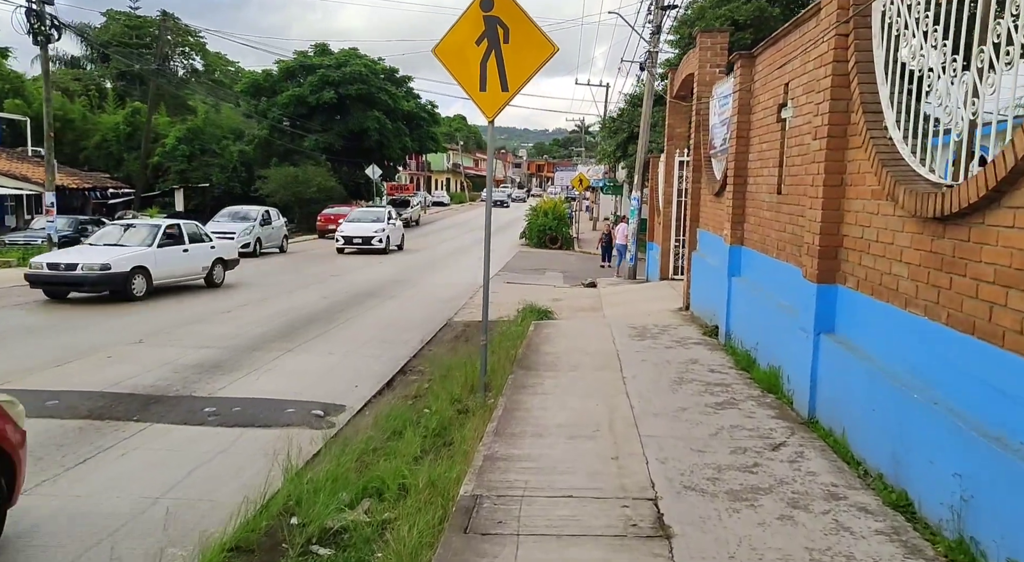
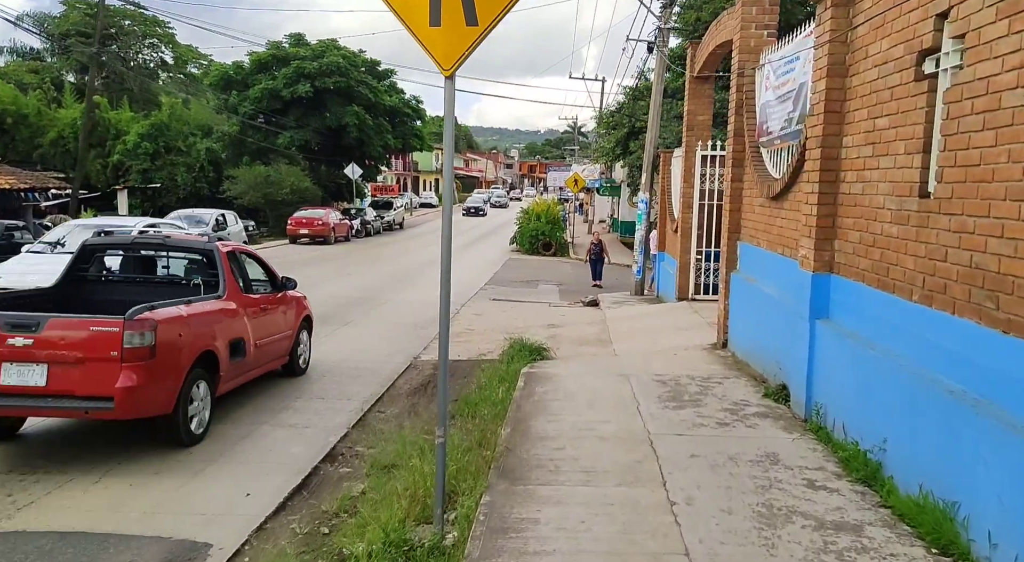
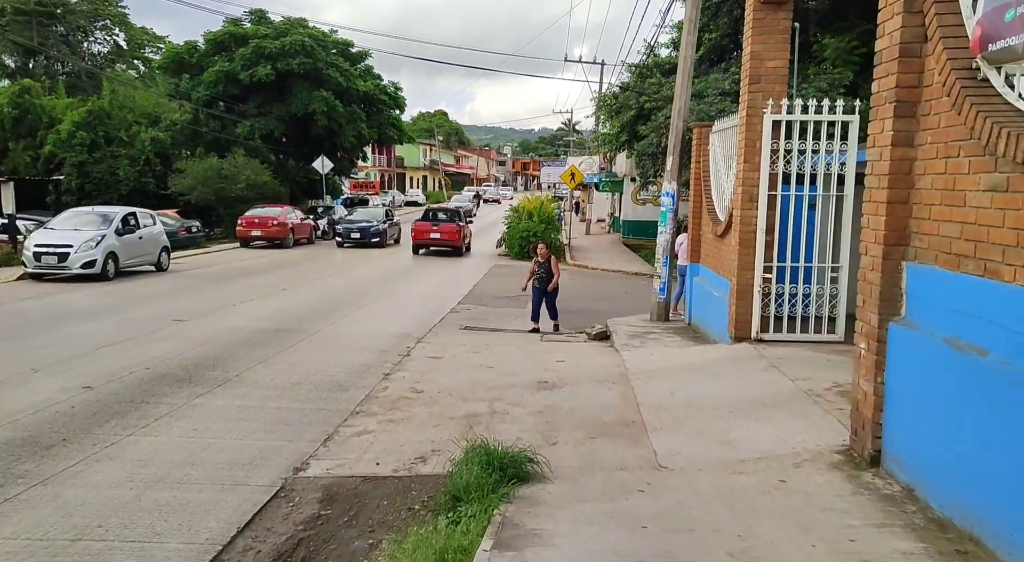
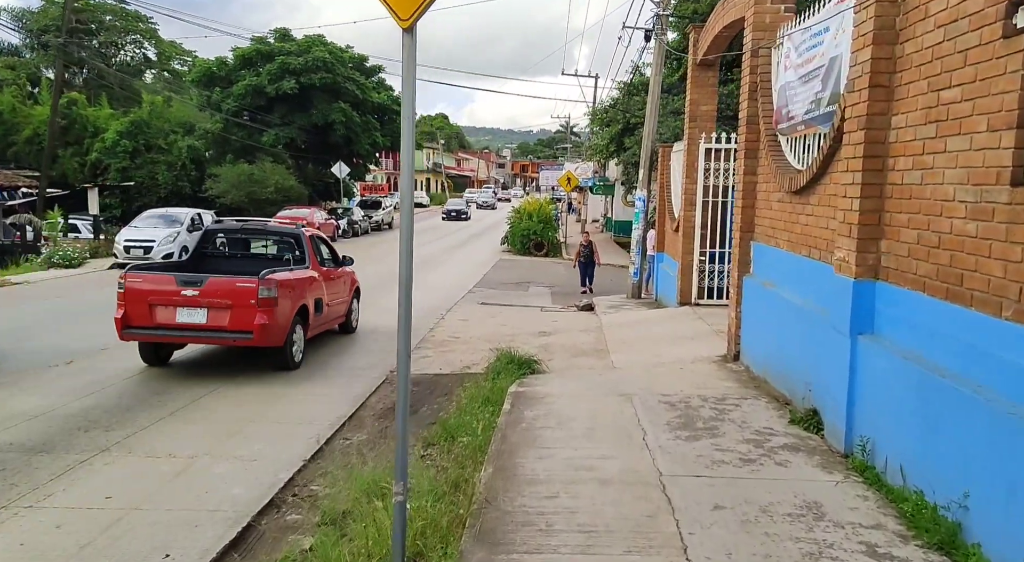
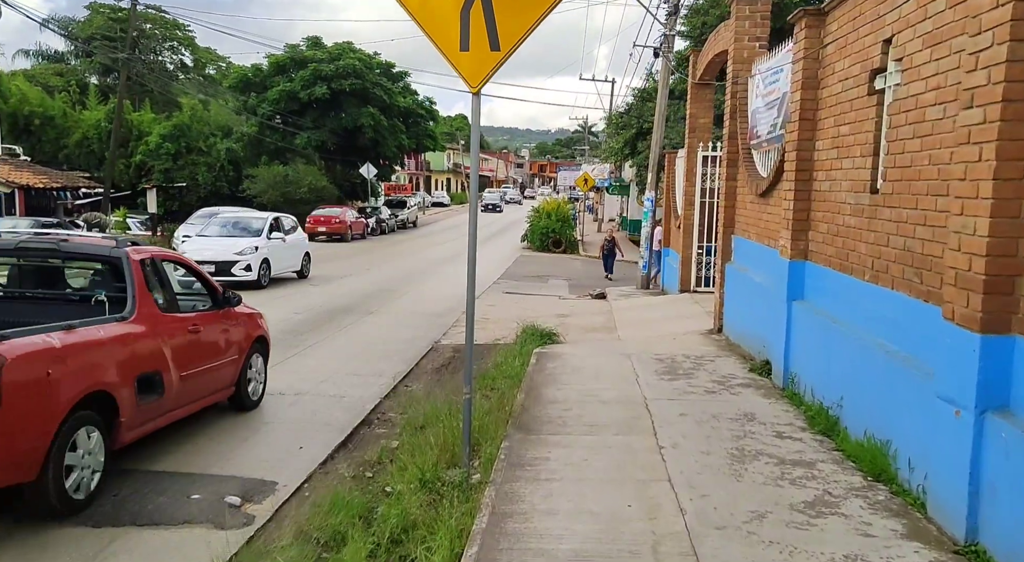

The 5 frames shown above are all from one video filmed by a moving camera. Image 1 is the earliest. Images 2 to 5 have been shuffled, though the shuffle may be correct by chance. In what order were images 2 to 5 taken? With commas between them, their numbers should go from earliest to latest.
5, 2, 4, 3
